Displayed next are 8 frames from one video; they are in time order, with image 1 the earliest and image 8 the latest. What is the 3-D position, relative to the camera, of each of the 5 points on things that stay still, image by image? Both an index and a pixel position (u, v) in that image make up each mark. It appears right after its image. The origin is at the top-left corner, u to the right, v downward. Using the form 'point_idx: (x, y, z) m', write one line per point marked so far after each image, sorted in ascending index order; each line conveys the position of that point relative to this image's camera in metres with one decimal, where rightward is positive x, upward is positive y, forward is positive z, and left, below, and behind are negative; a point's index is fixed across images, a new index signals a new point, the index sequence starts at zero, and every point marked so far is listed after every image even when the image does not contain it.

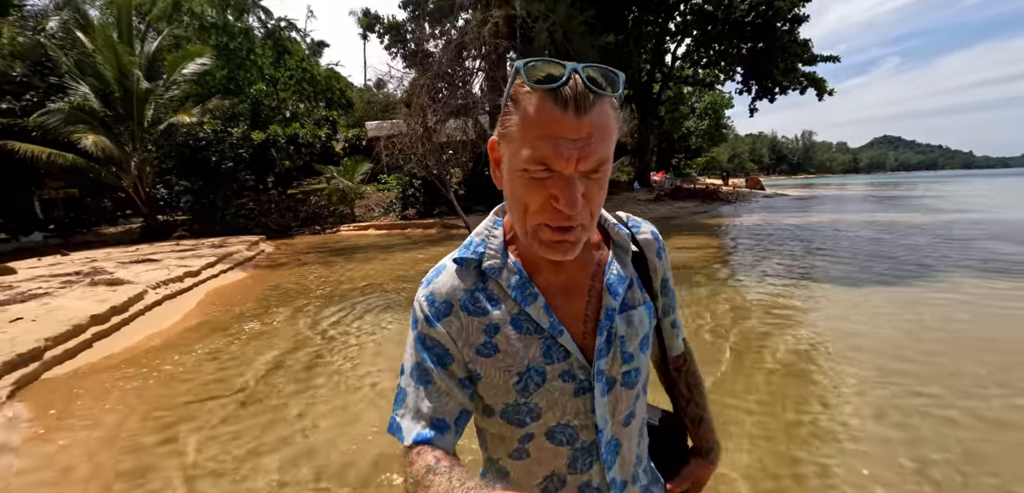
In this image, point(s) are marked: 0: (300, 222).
0: (-8.7, +1.0, +17.7) m
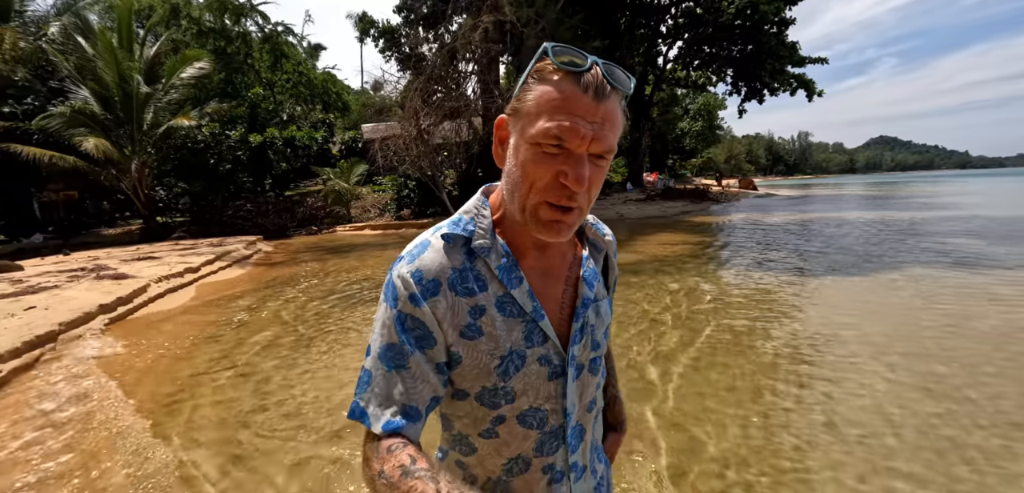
0: (-9.0, +1.0, +18.0) m
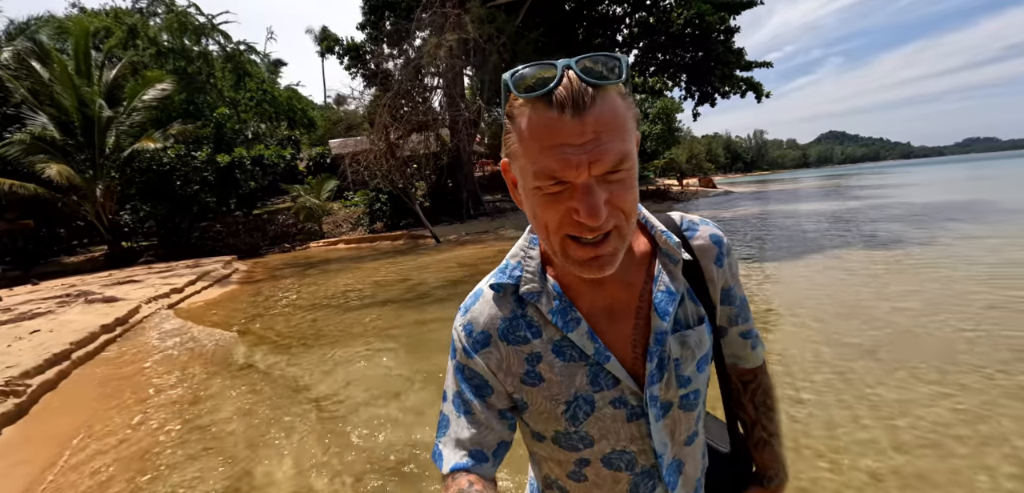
0: (-10.1, +0.2, +18.0) m
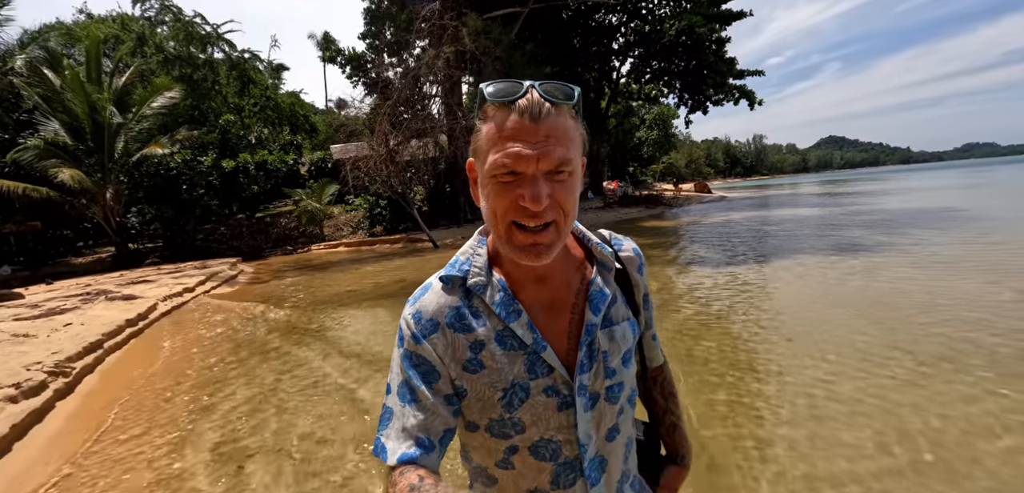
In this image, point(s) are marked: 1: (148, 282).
0: (-10.3, +0.1, +18.5) m
1: (-7.1, -0.7, +8.4) m
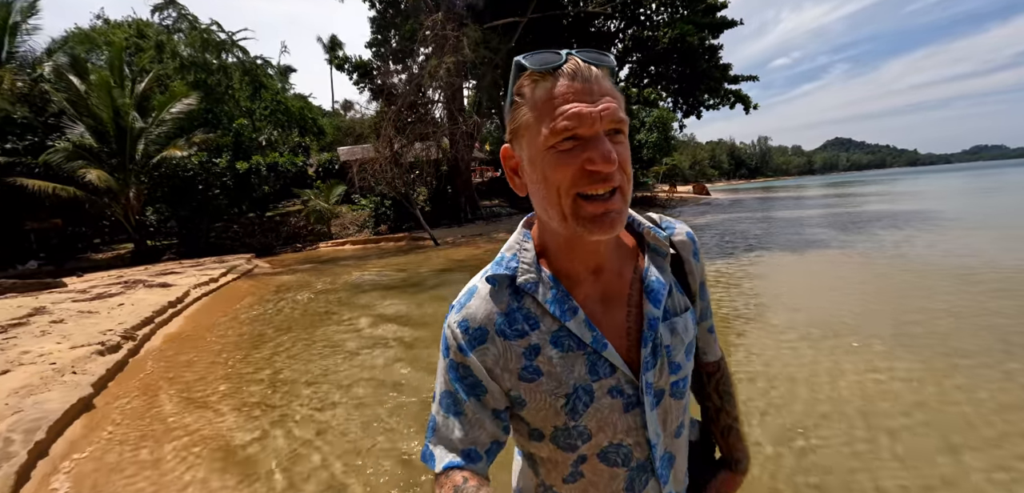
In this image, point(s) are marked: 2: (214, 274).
0: (-10.4, +0.3, +19.4) m
1: (-7.3, -0.6, +9.3) m
2: (-6.4, -0.6, +9.3) m
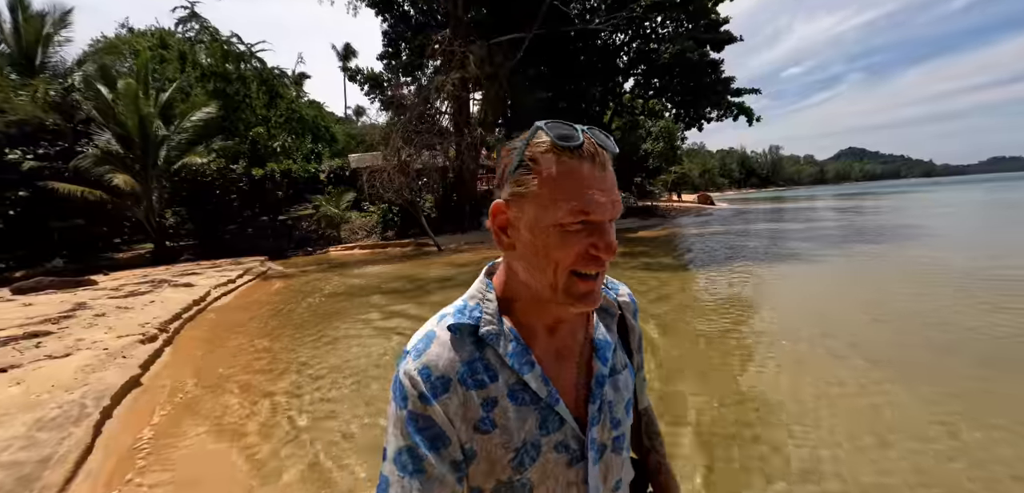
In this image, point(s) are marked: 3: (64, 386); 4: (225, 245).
0: (-10.3, +0.1, +20.2) m
1: (-7.4, -0.6, +10.0) m
2: (-6.5, -0.7, +10.0) m
3: (-3.4, -1.1, +3.4) m
4: (-12.9, 0.0, +19.3) m
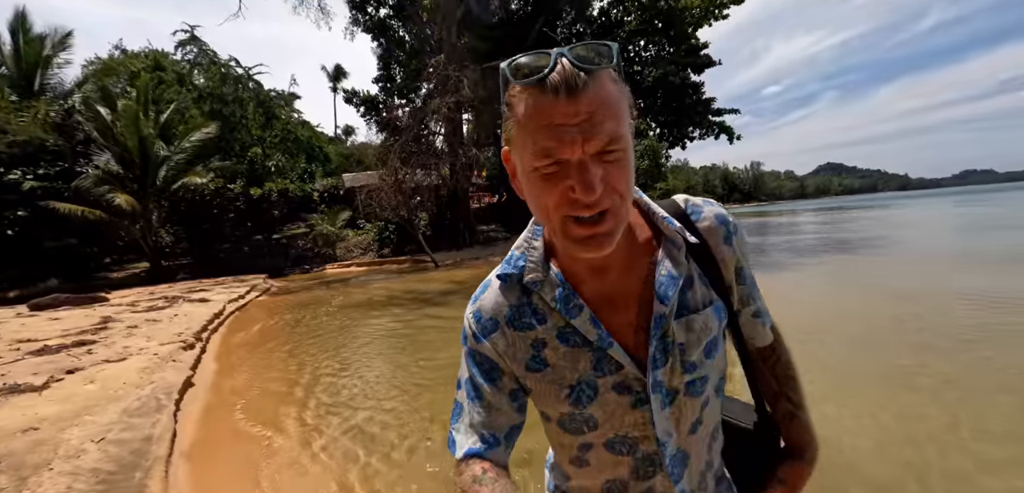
0: (-10.6, -0.7, +20.4) m
1: (-7.4, -1.1, +10.4) m
2: (-6.6, -1.1, +10.3) m
3: (-3.3, -1.2, +3.8) m
4: (-13.2, -0.8, +19.5) m
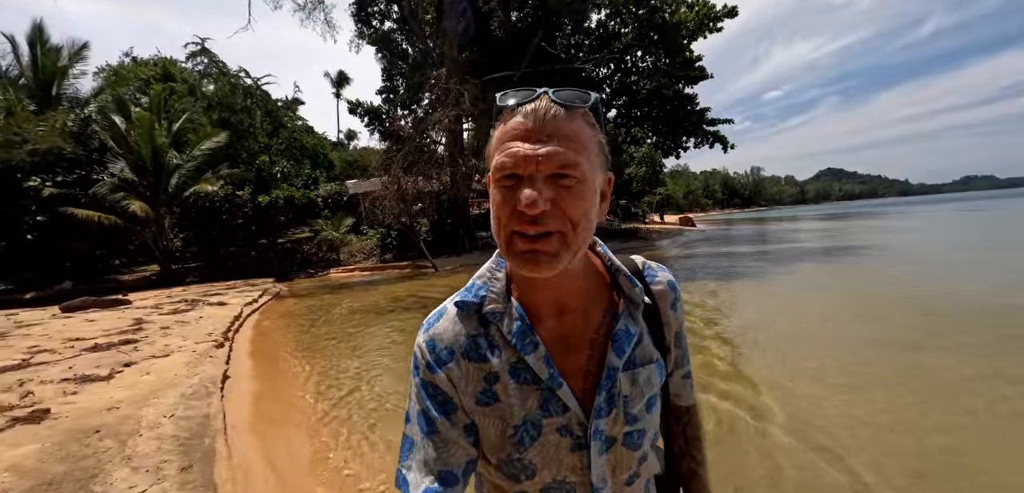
0: (-10.7, -0.9, +21.2) m
1: (-7.6, -1.2, +11.1) m
2: (-6.7, -1.3, +11.0) m
3: (-3.4, -1.3, +4.5) m
4: (-13.3, -1.0, +20.2) m
